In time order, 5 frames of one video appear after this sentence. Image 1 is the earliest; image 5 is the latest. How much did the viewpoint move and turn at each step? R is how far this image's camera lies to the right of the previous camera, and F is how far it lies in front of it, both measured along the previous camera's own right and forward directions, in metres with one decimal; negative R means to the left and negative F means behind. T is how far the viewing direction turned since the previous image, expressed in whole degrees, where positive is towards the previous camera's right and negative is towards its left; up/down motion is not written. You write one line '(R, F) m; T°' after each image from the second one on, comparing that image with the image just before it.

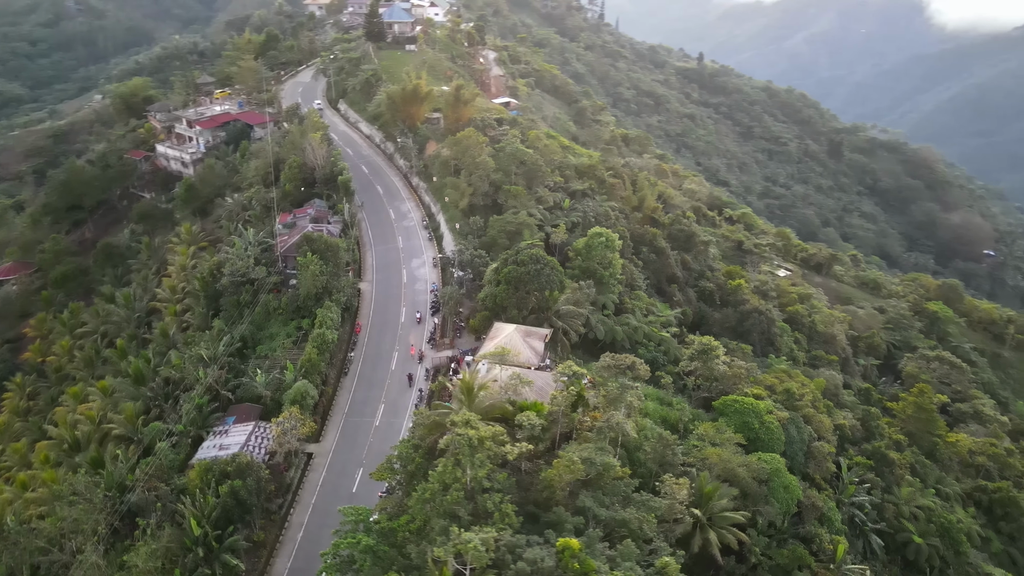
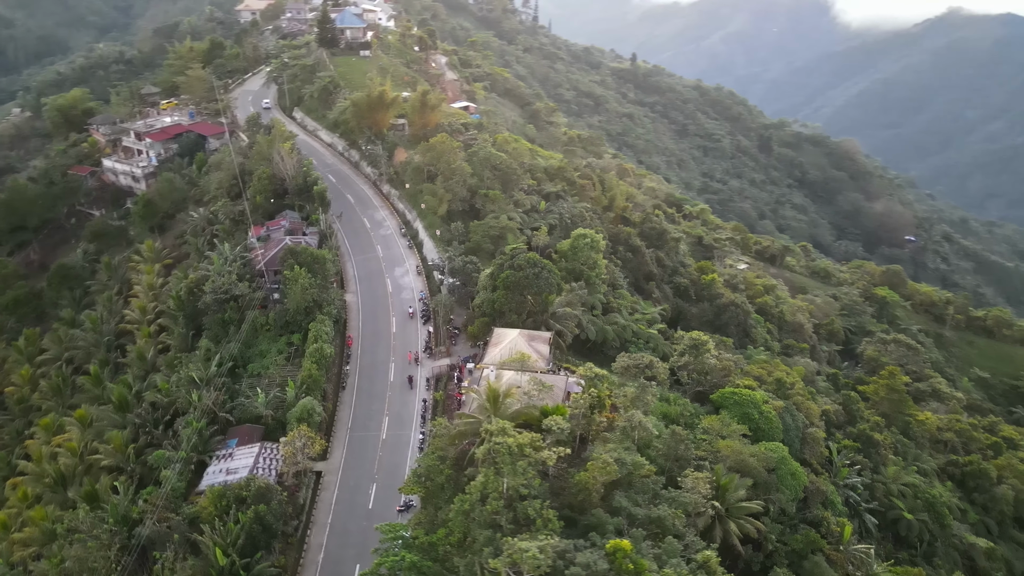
(-3.3, +0.2) m; +5°
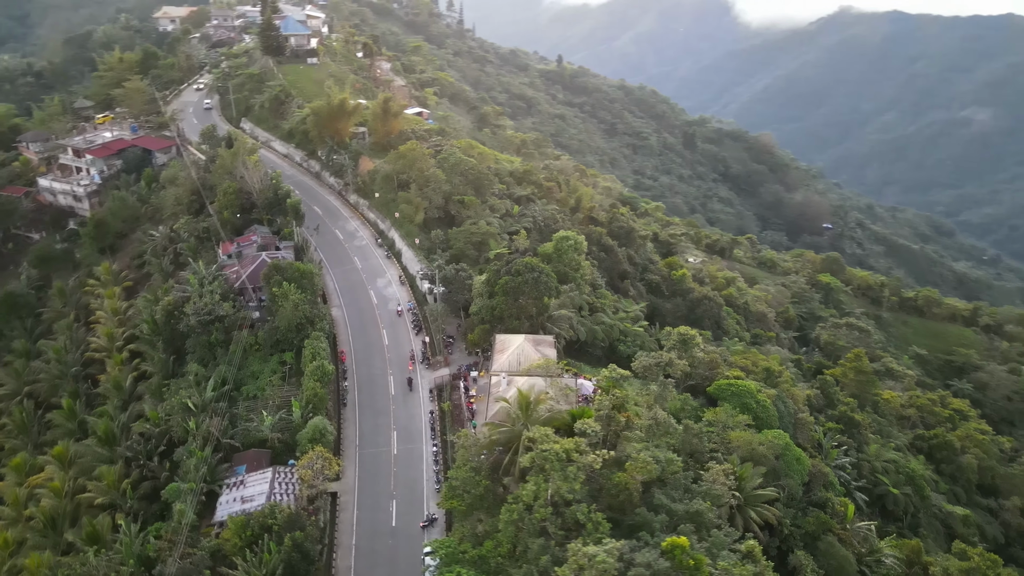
(-3.9, +0.3) m; +6°
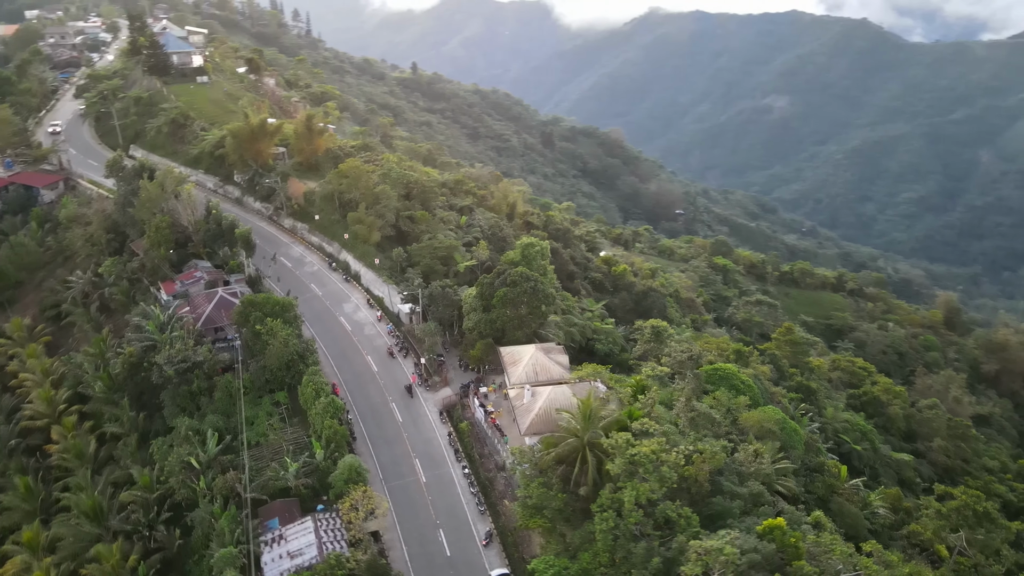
(-7.6, +0.9) m; +11°
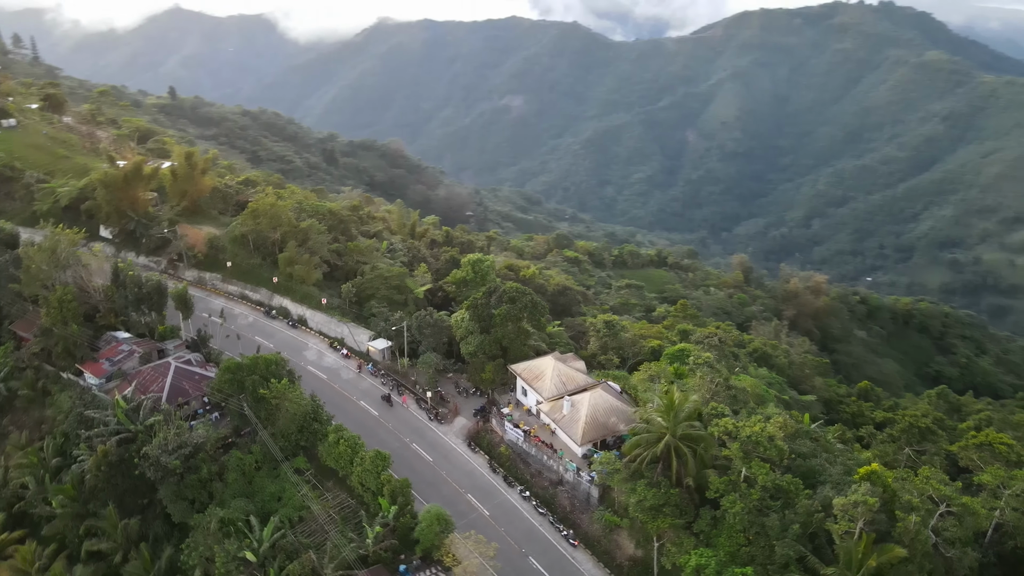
(-11.8, +1.9) m; +17°
